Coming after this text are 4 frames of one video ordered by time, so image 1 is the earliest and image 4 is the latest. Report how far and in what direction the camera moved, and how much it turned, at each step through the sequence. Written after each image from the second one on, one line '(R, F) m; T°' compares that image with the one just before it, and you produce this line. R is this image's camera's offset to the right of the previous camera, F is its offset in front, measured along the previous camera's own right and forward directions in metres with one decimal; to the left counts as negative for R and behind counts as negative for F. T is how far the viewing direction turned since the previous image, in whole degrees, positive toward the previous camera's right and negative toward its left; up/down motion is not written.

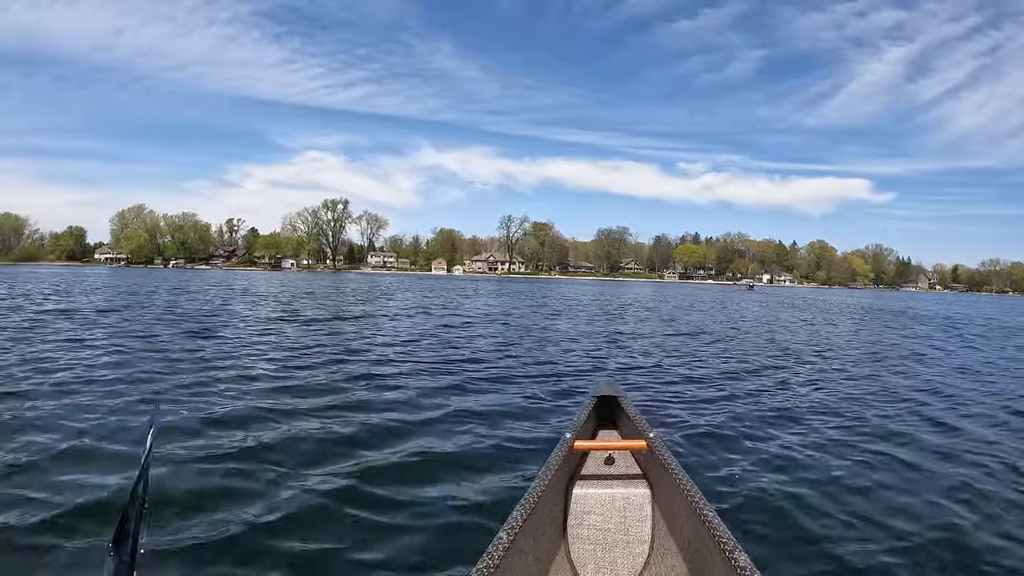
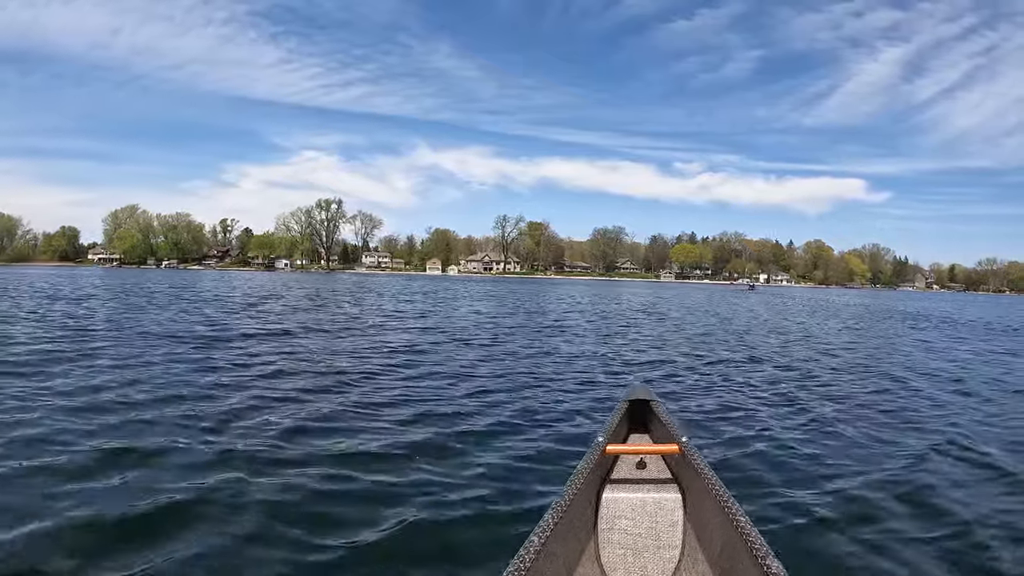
(+0.2, +0.3) m; 0°
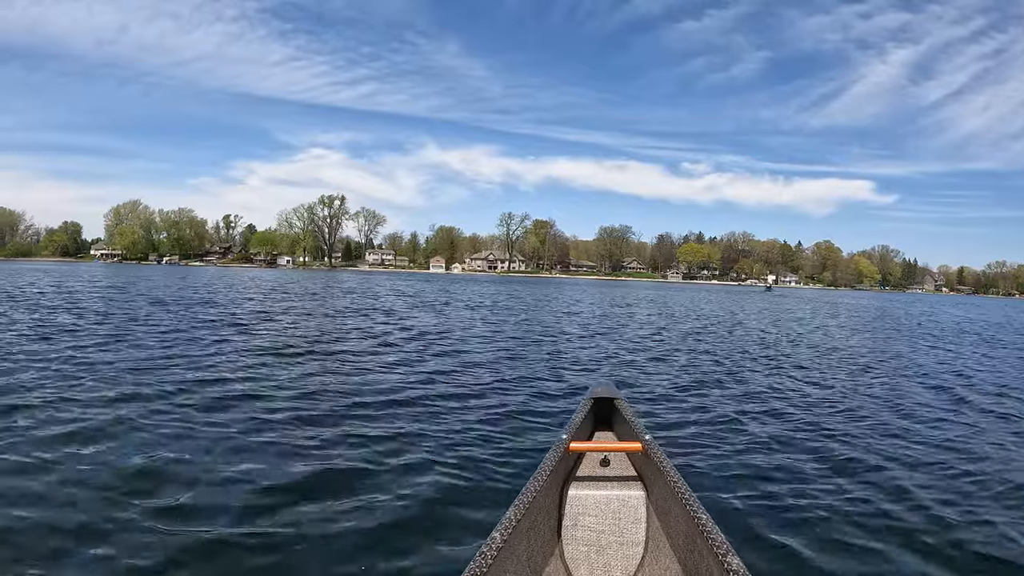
(+0.1, +0.9) m; -1°
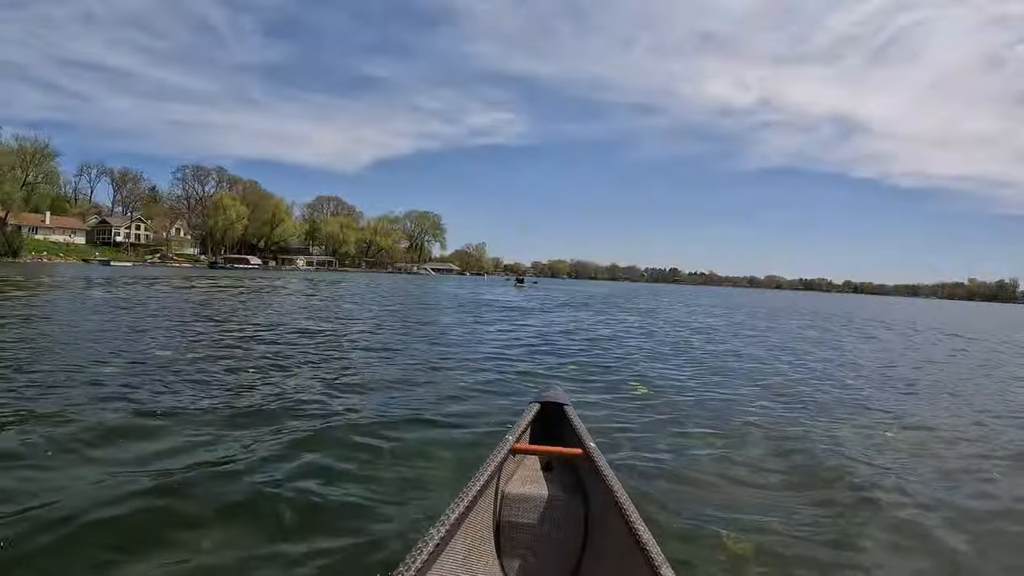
(+0.3, +0.7) m; -1°
